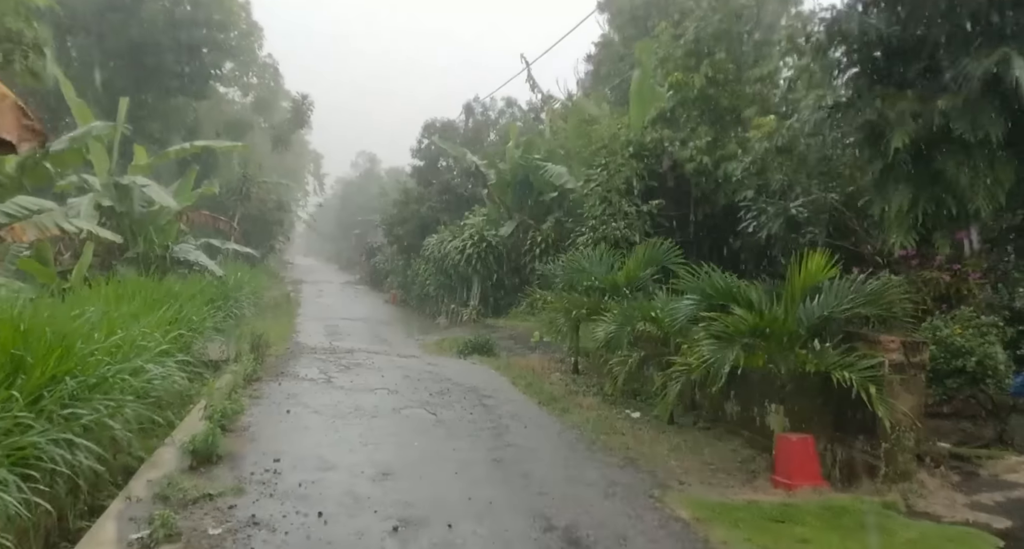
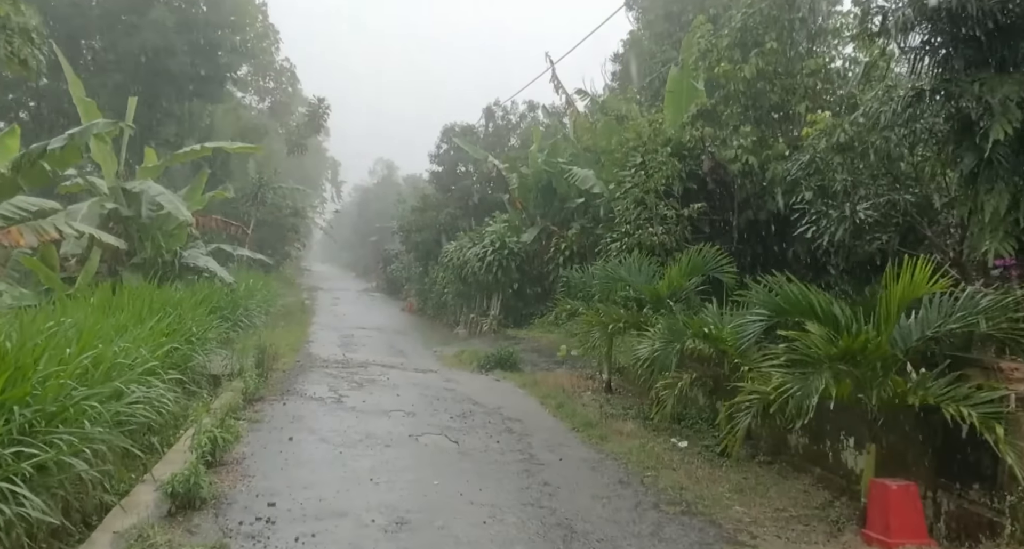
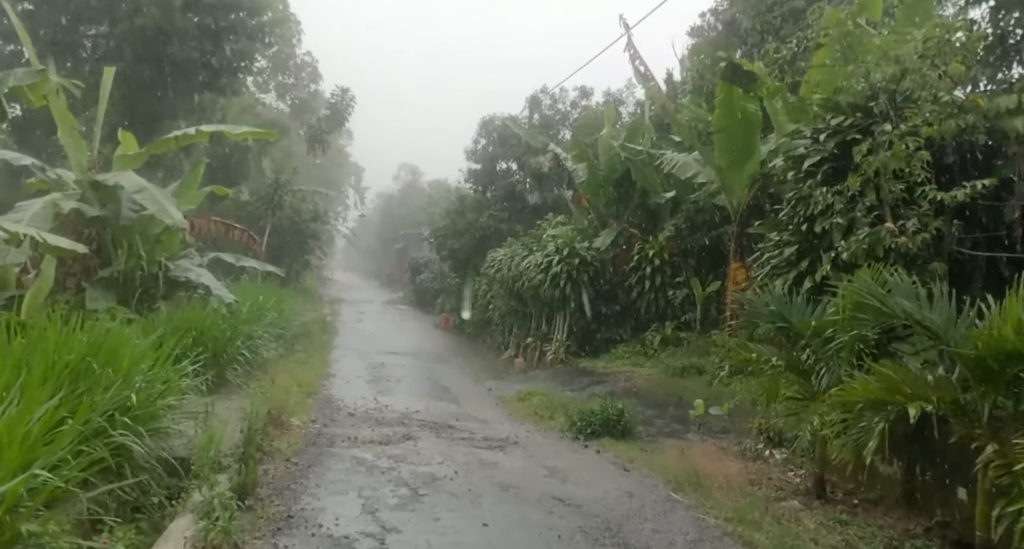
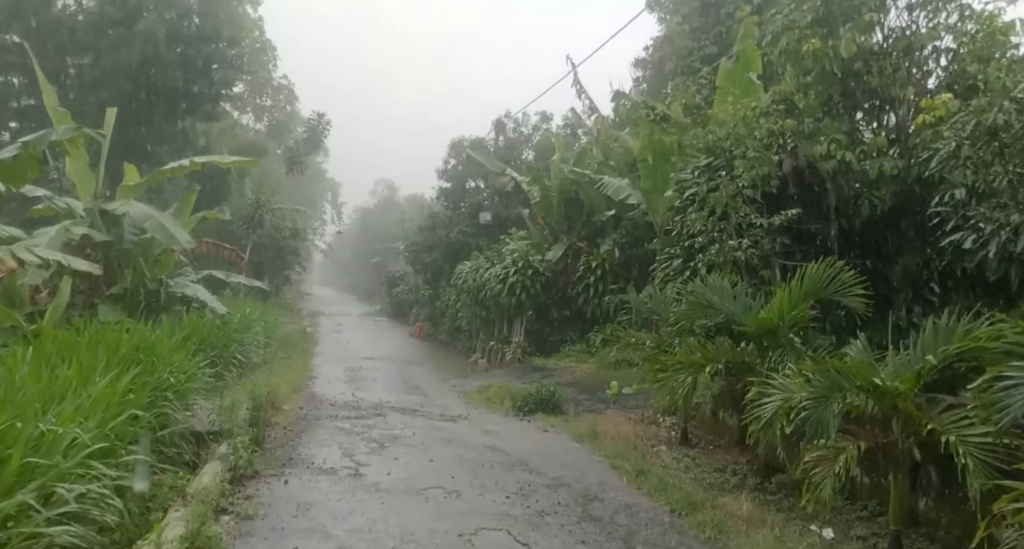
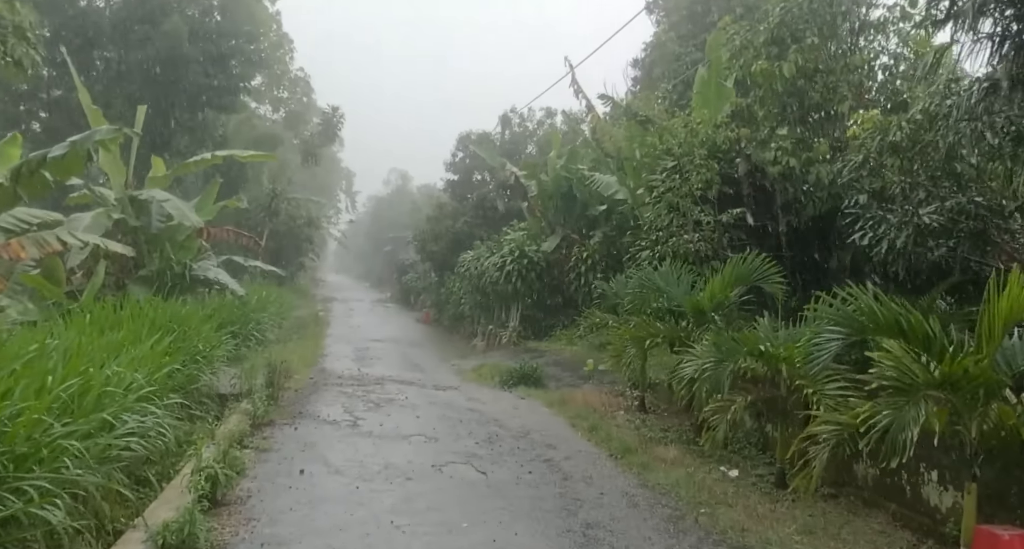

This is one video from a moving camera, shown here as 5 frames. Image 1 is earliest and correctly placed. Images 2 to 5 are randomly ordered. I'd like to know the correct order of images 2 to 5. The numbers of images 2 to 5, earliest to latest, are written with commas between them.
2, 5, 4, 3
